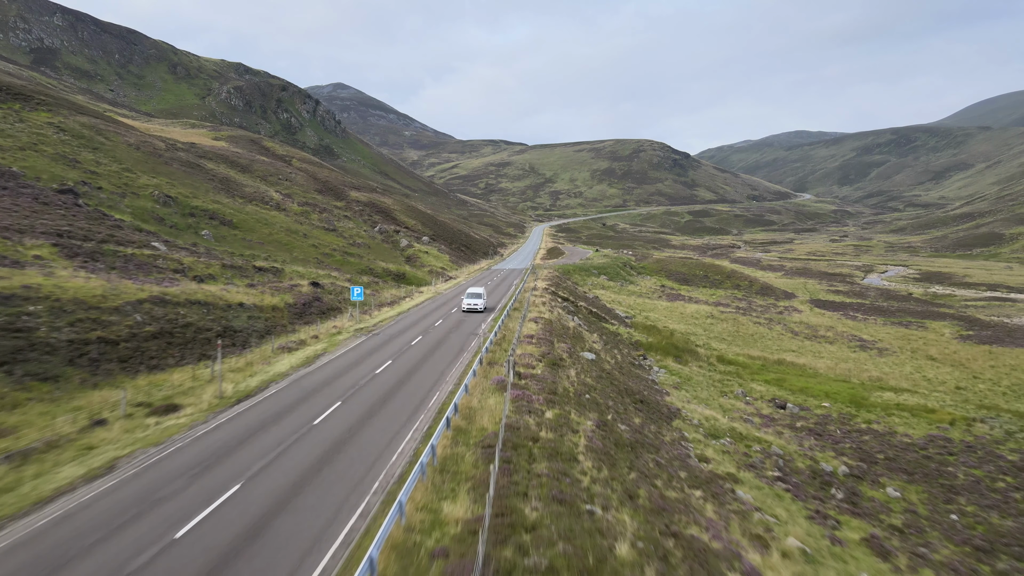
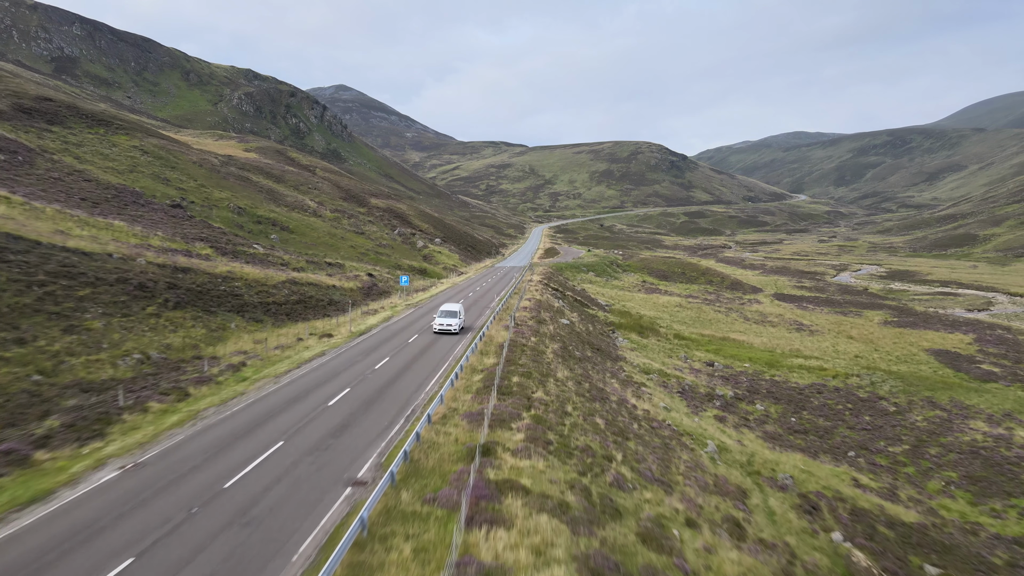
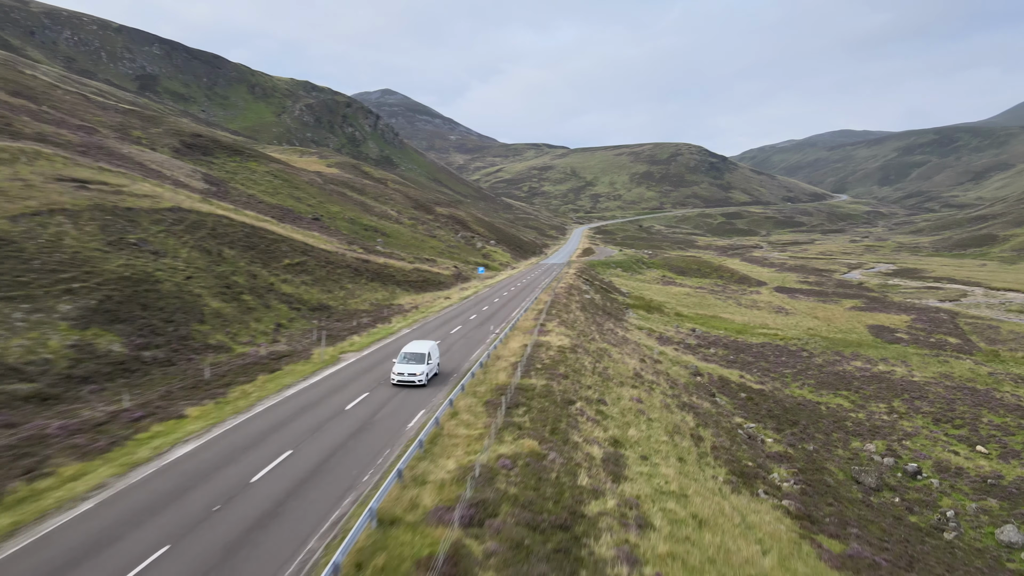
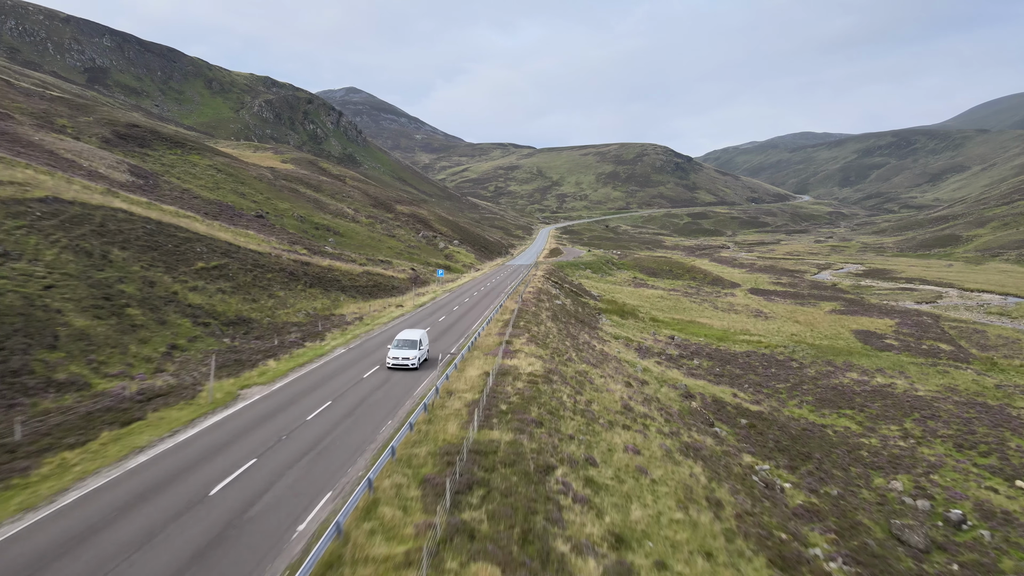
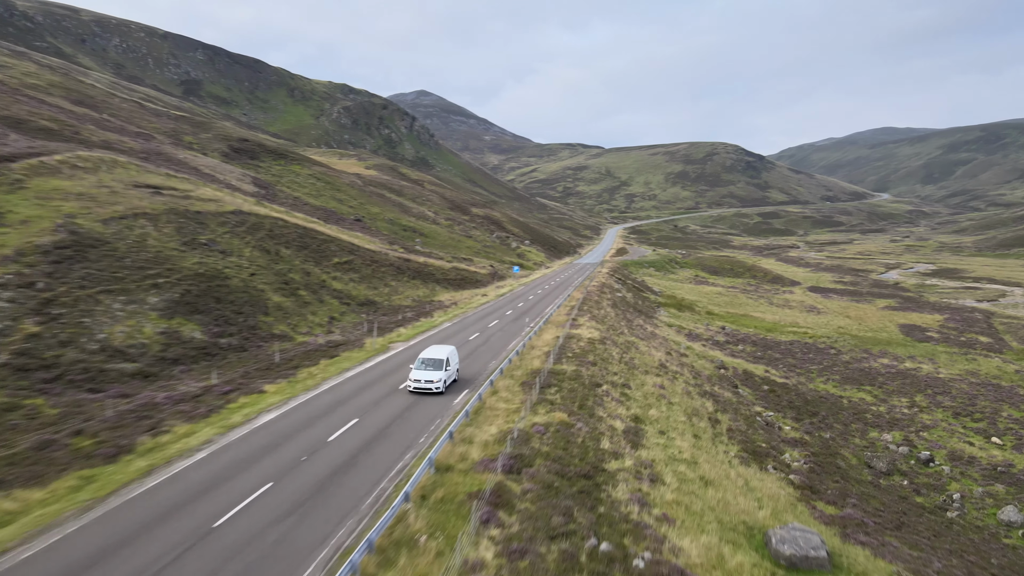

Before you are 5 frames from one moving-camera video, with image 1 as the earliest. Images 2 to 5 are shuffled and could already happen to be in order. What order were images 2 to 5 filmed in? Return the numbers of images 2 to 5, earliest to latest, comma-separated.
2, 4, 3, 5
